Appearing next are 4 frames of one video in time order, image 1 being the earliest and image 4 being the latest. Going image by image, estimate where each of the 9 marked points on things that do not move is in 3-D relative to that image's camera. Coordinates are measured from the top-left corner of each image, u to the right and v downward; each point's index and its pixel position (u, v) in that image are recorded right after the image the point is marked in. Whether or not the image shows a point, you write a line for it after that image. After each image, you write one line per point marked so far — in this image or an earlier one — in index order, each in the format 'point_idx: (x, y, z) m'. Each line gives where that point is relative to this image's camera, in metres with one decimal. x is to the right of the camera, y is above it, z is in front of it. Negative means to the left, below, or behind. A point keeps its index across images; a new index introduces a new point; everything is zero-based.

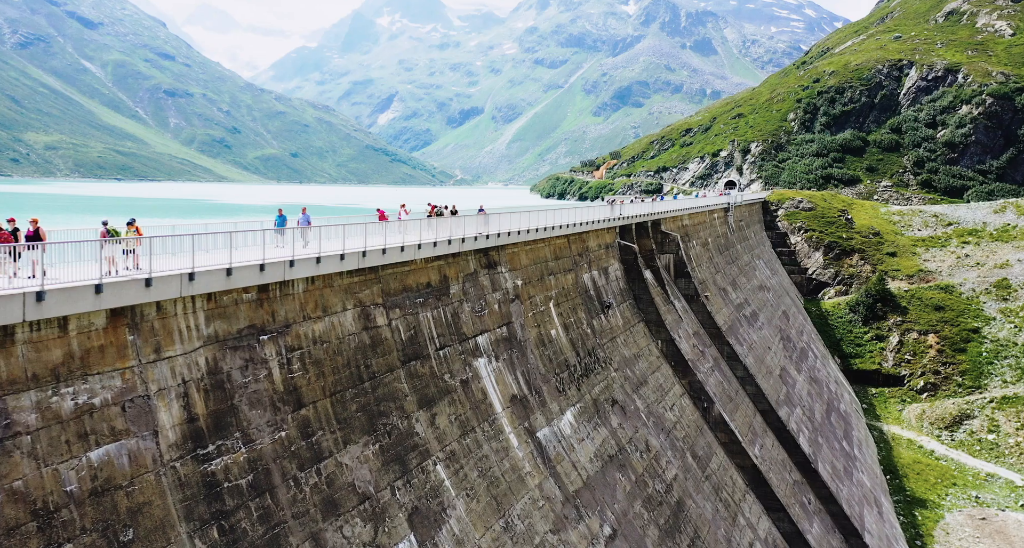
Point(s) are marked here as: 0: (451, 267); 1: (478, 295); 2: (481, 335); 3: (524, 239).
0: (-1.4, +0.2, +15.5) m
1: (-0.8, -0.5, +16.4) m
2: (-0.7, -1.5, +16.1) m
3: (+0.3, +1.1, +19.2) m
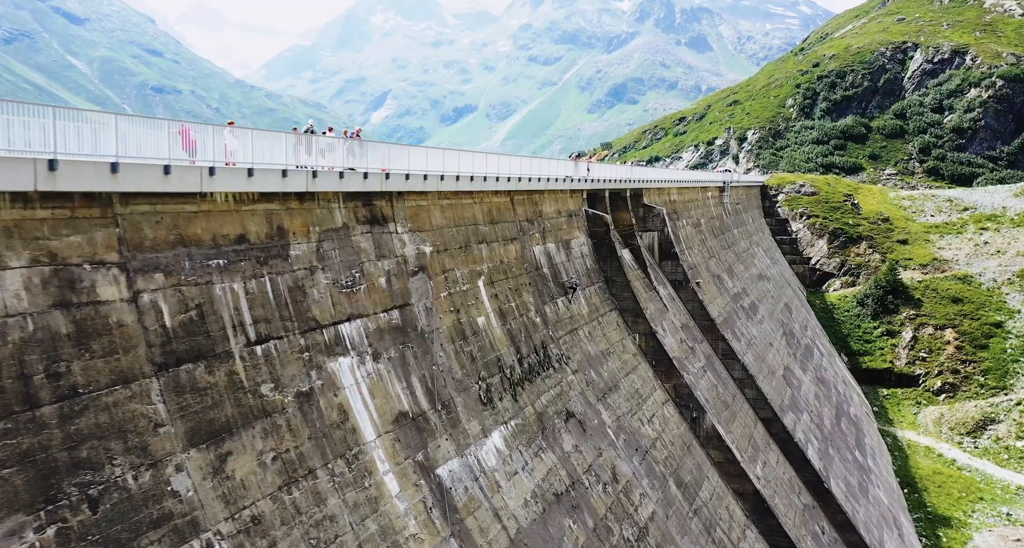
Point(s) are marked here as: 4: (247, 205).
0: (-3.4, +0.9, +9.9) m
1: (-2.8, +0.2, +10.8) m
2: (-2.7, -0.8, +10.6) m
3: (-1.7, +1.8, +13.6) m
4: (-3.7, +1.0, +9.0) m
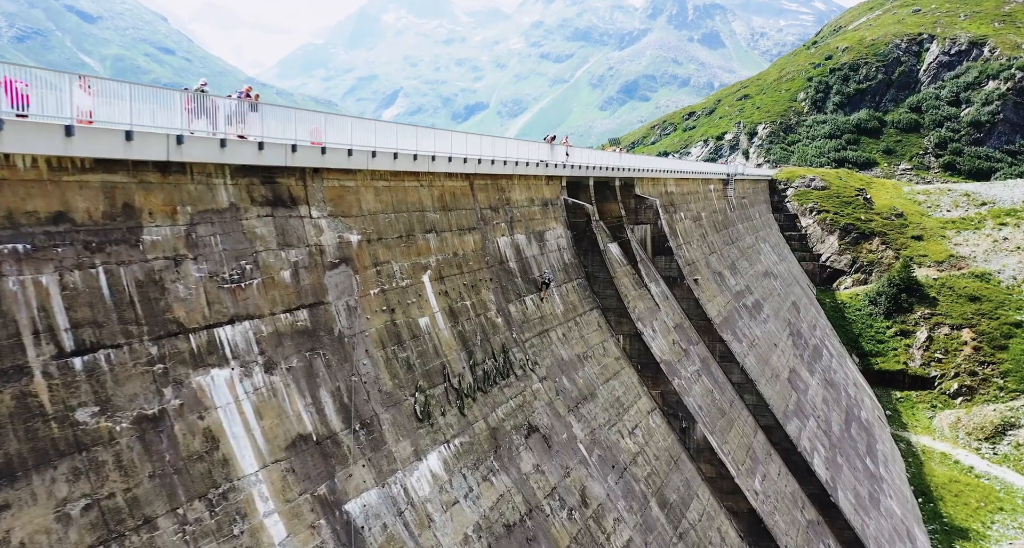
0: (-4.5, +1.0, +8.0) m
1: (-3.8, +0.3, +8.9) m
2: (-3.7, -0.7, +8.6) m
3: (-2.7, +2.0, +11.6) m
4: (-4.8, +1.1, +7.1) m
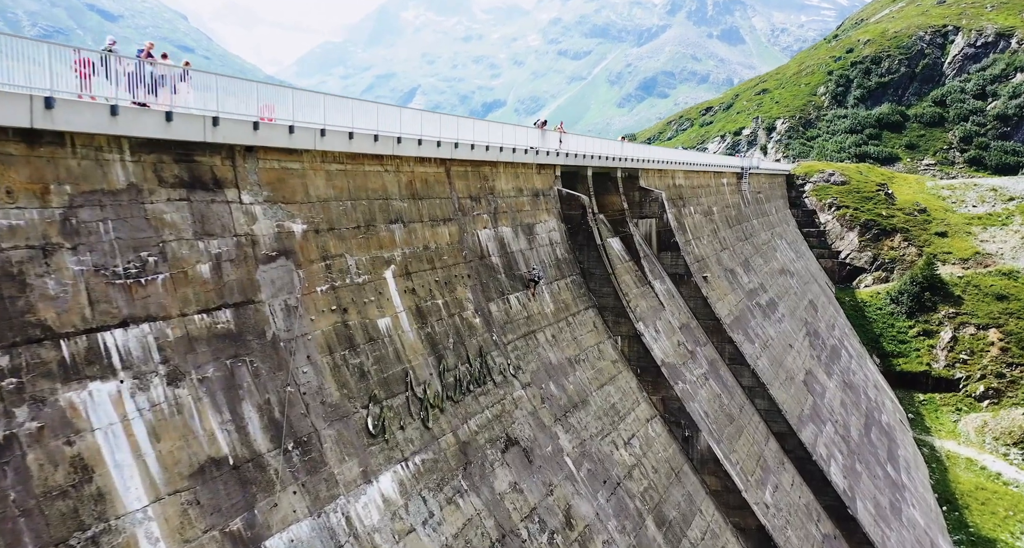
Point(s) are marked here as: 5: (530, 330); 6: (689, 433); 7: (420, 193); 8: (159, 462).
0: (-5.1, +1.1, +6.6) m
1: (-4.4, +0.4, +7.5) m
2: (-4.3, -0.6, +7.2) m
3: (-3.2, +2.1, +10.2) m
4: (-5.5, +1.1, +5.7) m
5: (+0.4, -1.3, +14.8) m
6: (+4.9, -4.4, +17.6) m
7: (-1.8, +1.6, +13.0) m
8: (-3.9, -2.1, +7.1) m
